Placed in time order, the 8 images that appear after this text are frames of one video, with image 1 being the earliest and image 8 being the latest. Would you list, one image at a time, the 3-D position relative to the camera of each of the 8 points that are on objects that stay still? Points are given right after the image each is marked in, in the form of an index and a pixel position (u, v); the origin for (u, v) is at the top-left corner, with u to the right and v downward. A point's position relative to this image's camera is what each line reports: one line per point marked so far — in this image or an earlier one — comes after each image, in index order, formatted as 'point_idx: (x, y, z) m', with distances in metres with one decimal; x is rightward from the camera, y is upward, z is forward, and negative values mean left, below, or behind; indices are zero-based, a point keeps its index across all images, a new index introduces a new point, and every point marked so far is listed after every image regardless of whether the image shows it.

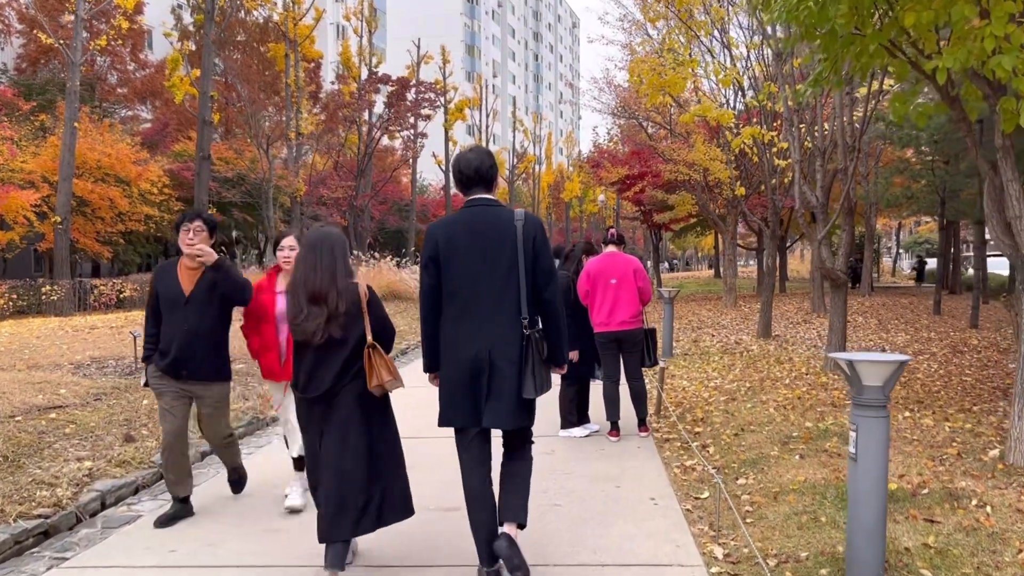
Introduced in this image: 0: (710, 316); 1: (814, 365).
0: (+4.6, -0.7, +19.7) m
1: (+3.8, -1.0, +10.8) m
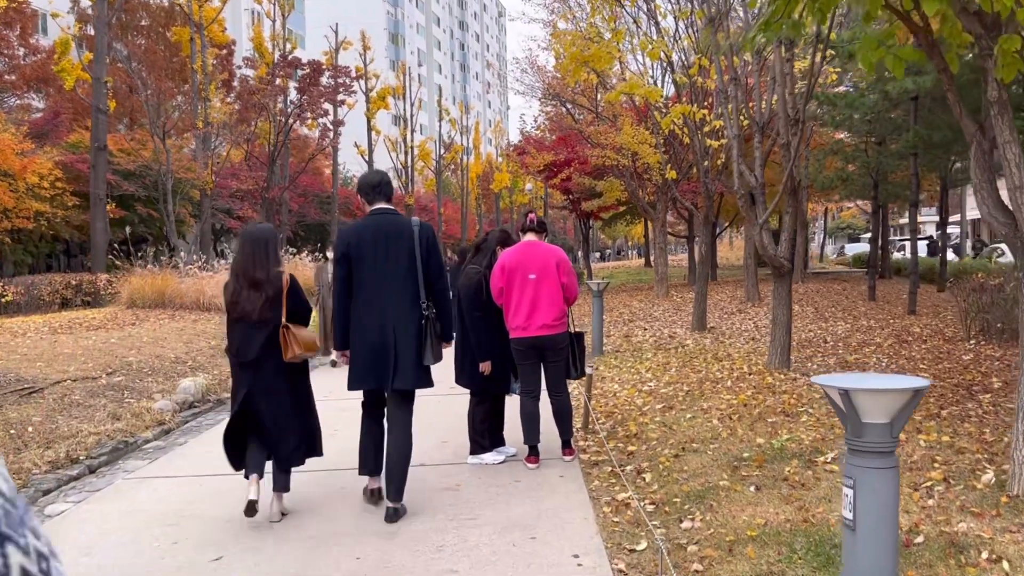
0: (+2.9, -0.4, +18.7) m
1: (+2.8, -0.8, +9.8) m
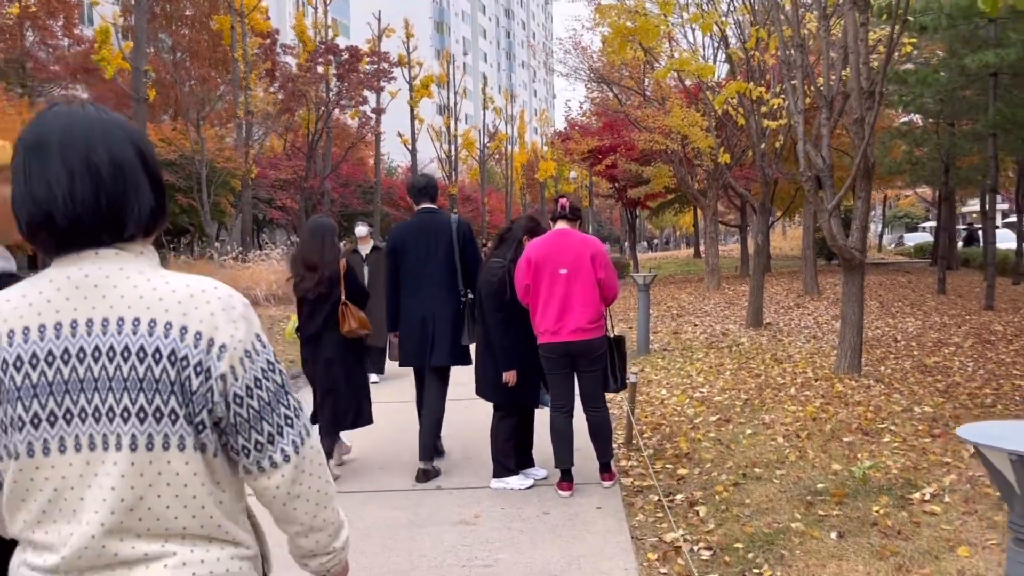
0: (+3.8, -0.3, +17.7) m
1: (+3.2, -0.8, +8.8) m
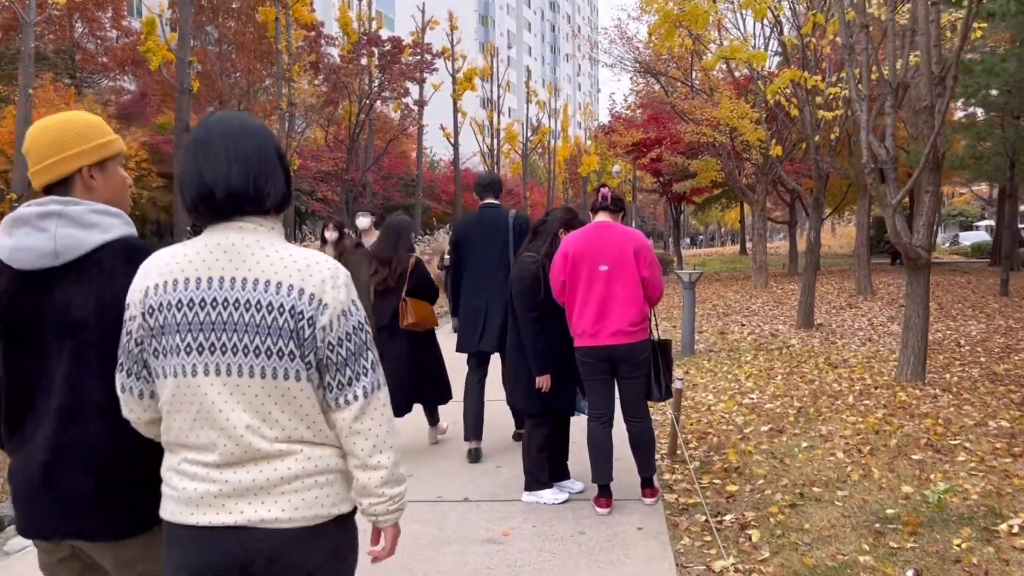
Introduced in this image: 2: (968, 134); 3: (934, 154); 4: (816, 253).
0: (+4.6, -0.2, +17.1) m
1: (+3.6, -0.8, +8.3) m
2: (+9.2, +3.1, +17.3) m
3: (+3.6, +1.1, +7.2) m
4: (+4.6, +0.5, +12.9) m
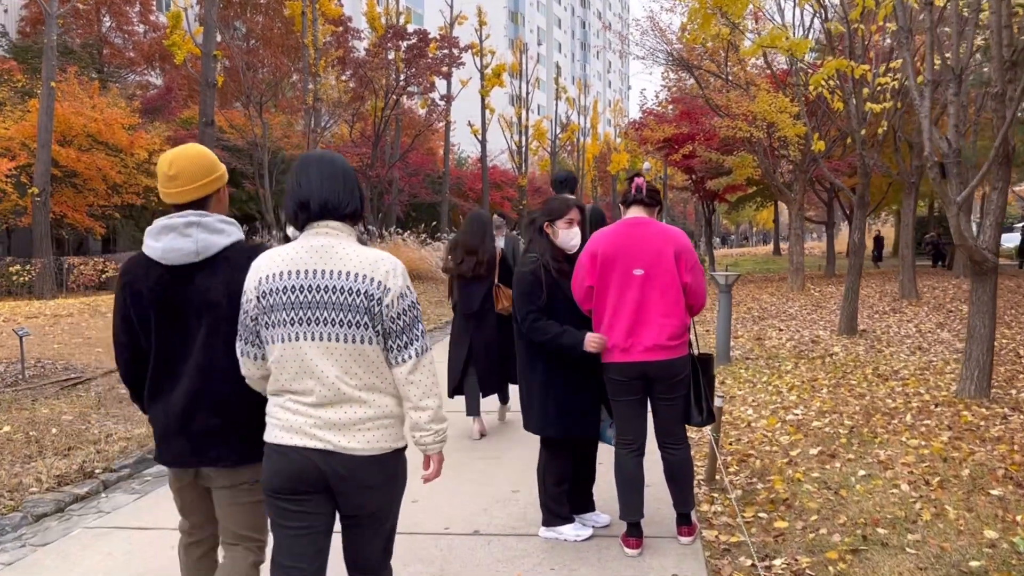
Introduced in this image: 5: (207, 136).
0: (+5.1, -0.3, +16.3) m
1: (+3.8, -0.8, +7.6) m
2: (+9.8, +3.1, +16.4) m
3: (+3.7, +1.1, +6.5) m
4: (+5.0, +0.5, +12.2) m
5: (-4.5, +2.3, +12.8) m
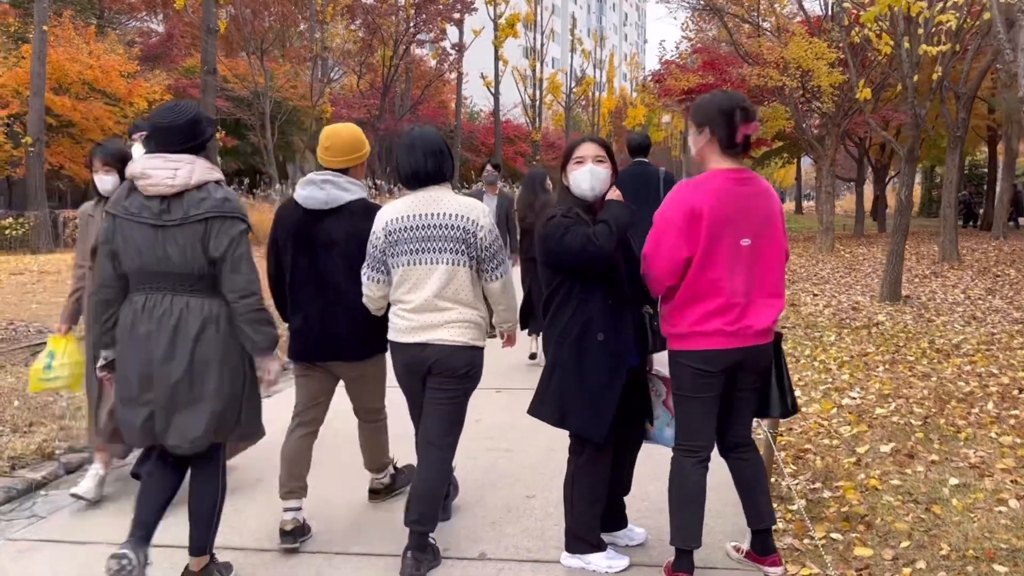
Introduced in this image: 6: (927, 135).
0: (+5.3, +0.4, +15.4) m
1: (+3.9, -0.6, +6.6) m
2: (+10.0, +3.7, +15.2) m
3: (+3.9, +1.3, +5.5) m
4: (+5.2, +1.0, +11.2) m
5: (-4.3, +2.9, +11.9) m
6: (+9.3, +3.5, +19.2) m
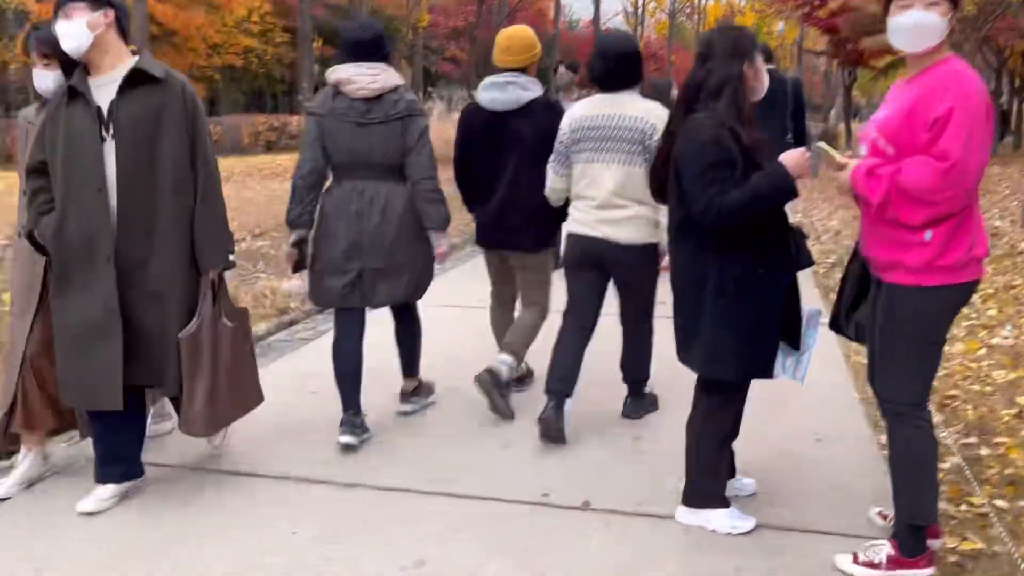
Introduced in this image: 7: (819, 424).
0: (+7.0, +1.7, +14.2) m
1: (+4.6, -0.1, +5.8) m
2: (+11.7, +4.8, +13.1) m
3: (+4.5, +1.7, +4.4) m
4: (+6.4, +1.9, +10.0) m
5: (-2.9, +4.1, +11.5) m
6: (+11.5, +5.0, +17.2) m
7: (+1.4, -0.5, +3.8) m
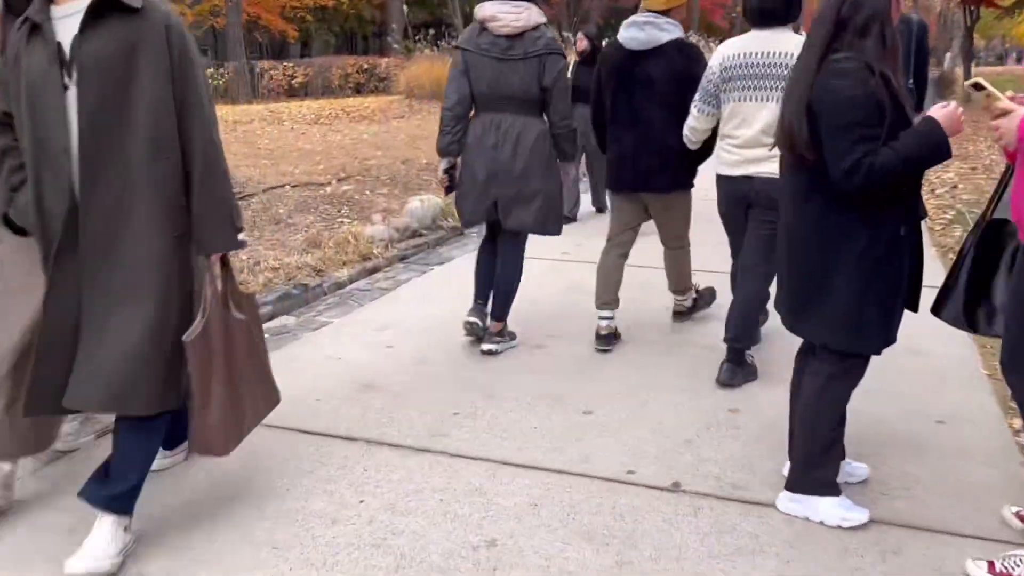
0: (+8.4, +2.3, +13.0) m
1: (+5.1, +0.1, +5.0) m
2: (+13.1, +5.3, +11.3) m
3: (+4.9, +1.8, +3.6) m
4: (+7.4, +2.2, +8.9) m
5: (-1.7, +4.8, +11.1) m
6: (+13.2, +5.7, +15.4) m
7: (+1.7, -0.4, +3.3) m
